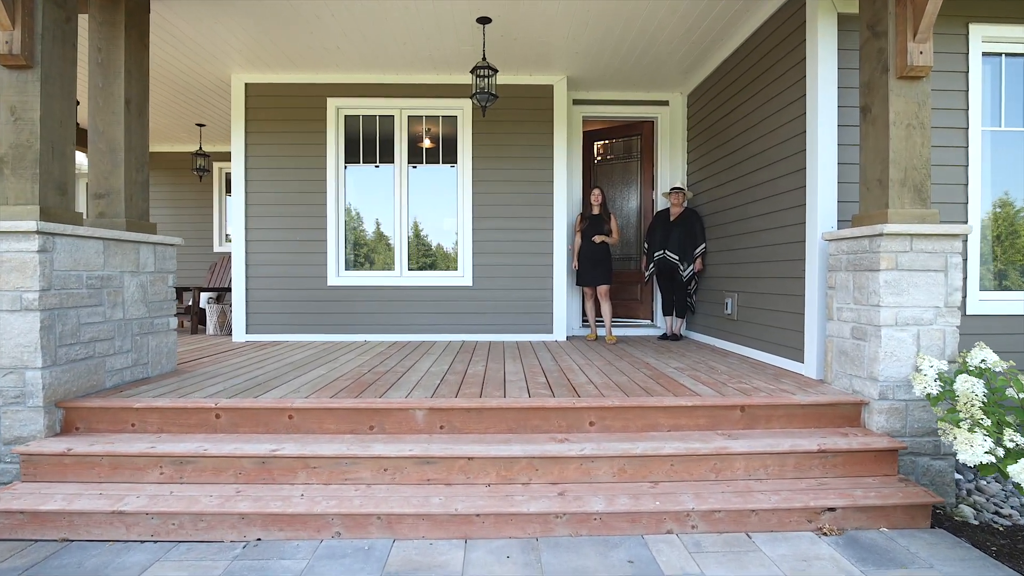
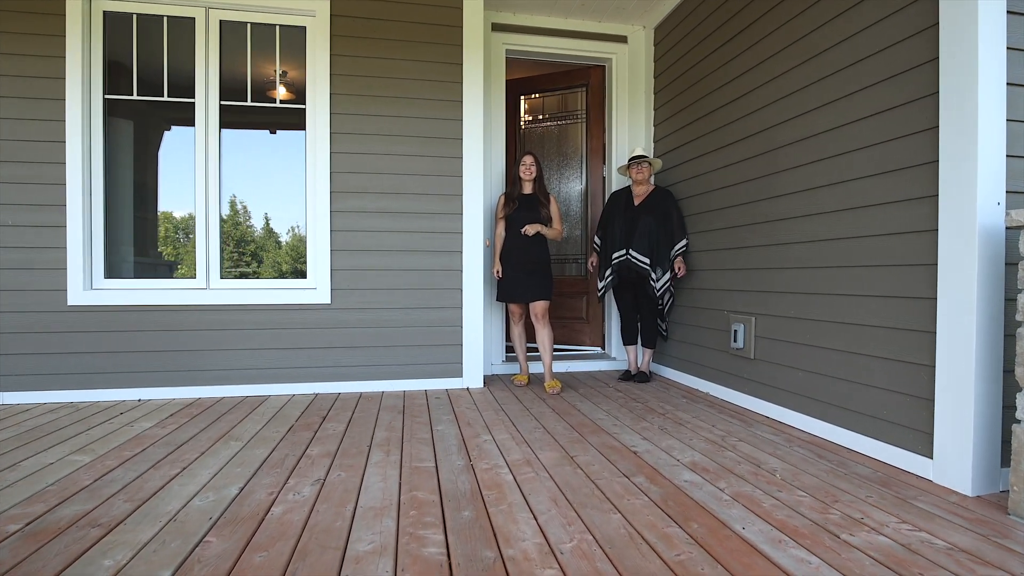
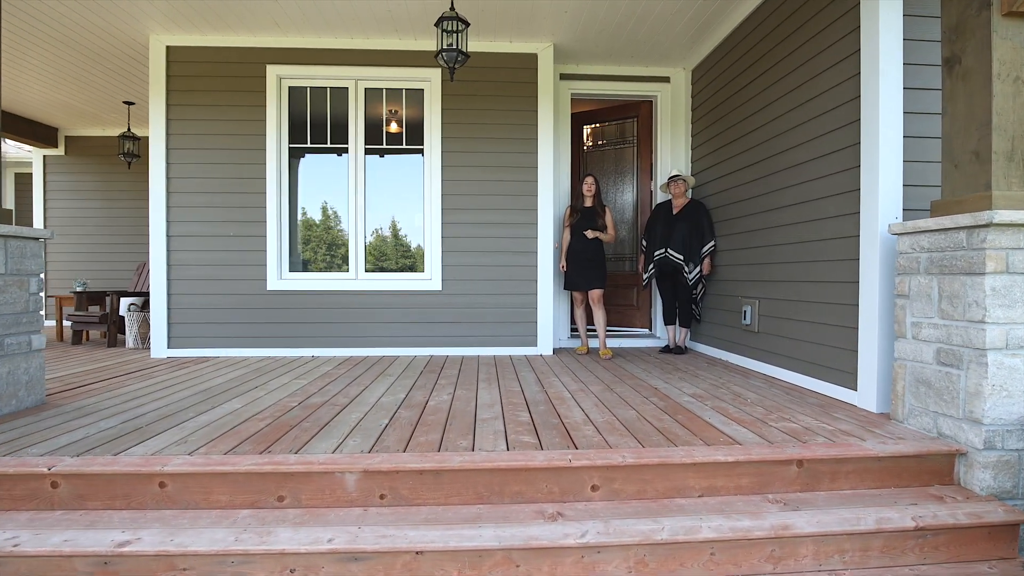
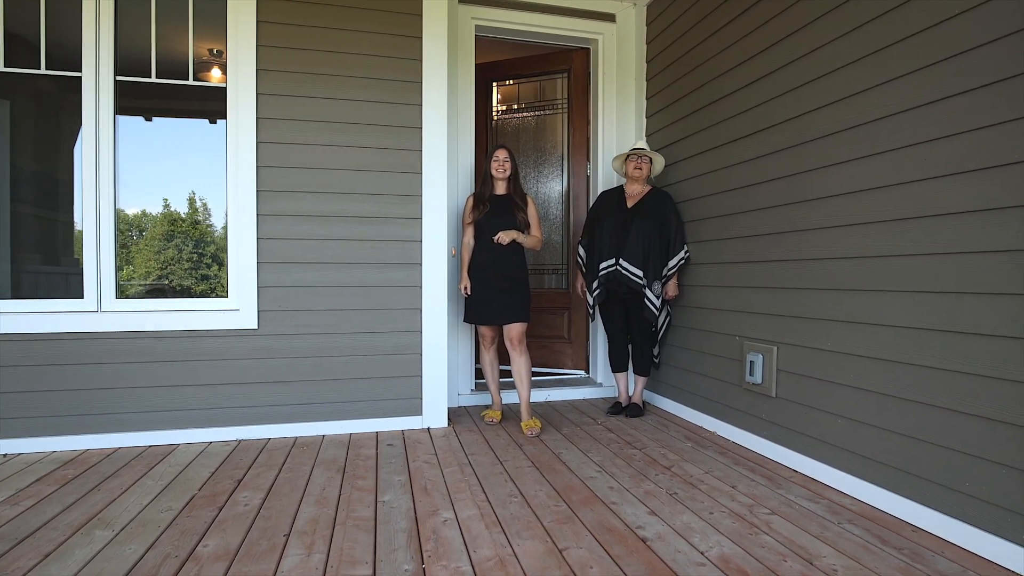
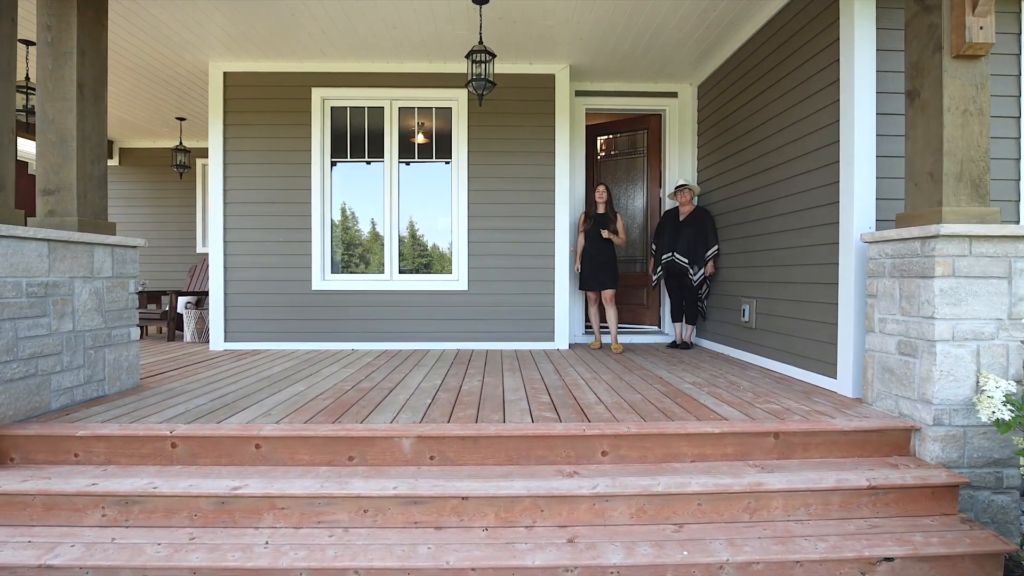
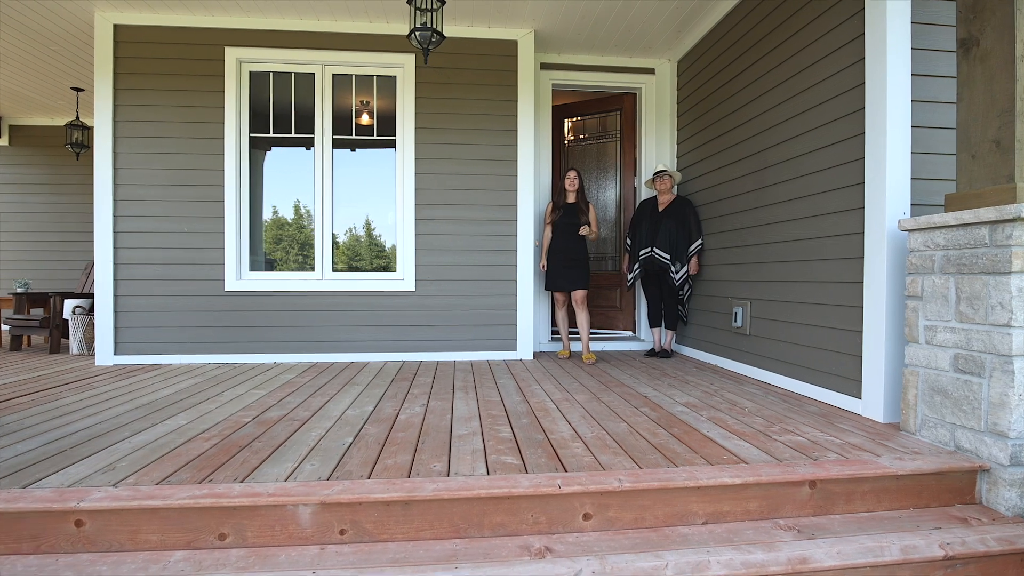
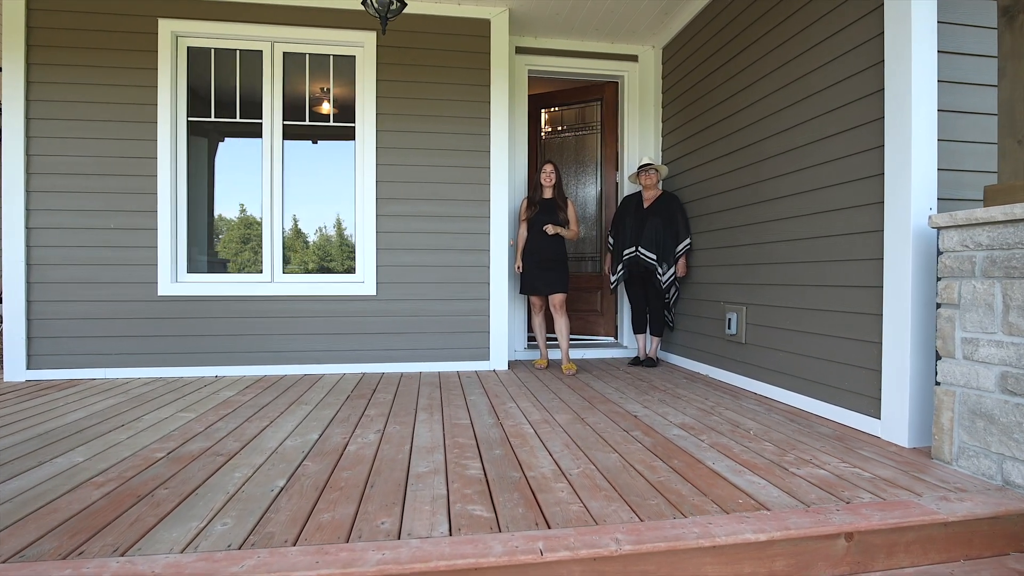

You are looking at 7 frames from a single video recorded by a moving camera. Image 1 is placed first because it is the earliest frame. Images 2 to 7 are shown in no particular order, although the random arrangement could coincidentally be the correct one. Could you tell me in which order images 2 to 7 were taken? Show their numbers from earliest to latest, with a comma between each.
5, 3, 6, 7, 2, 4
